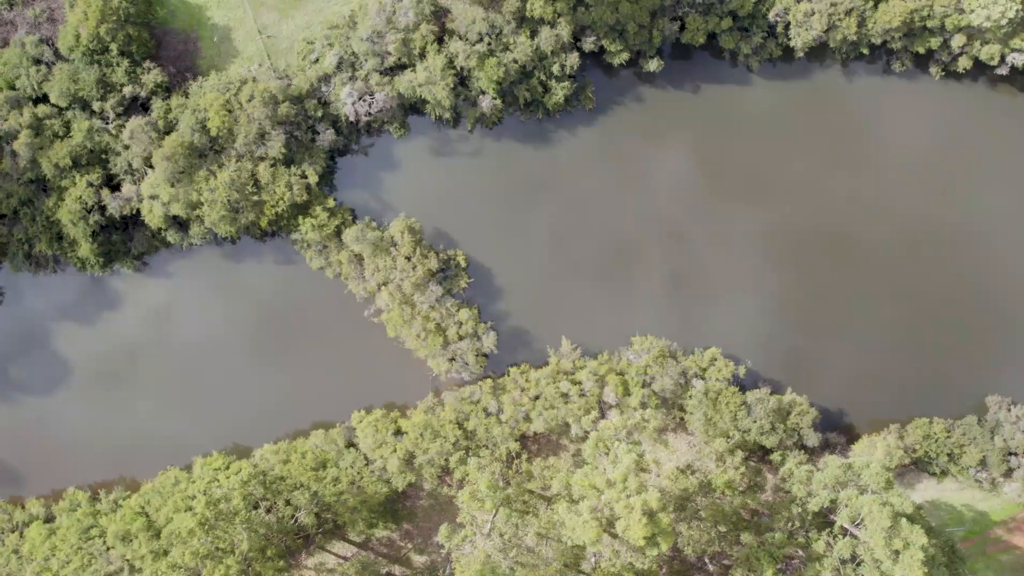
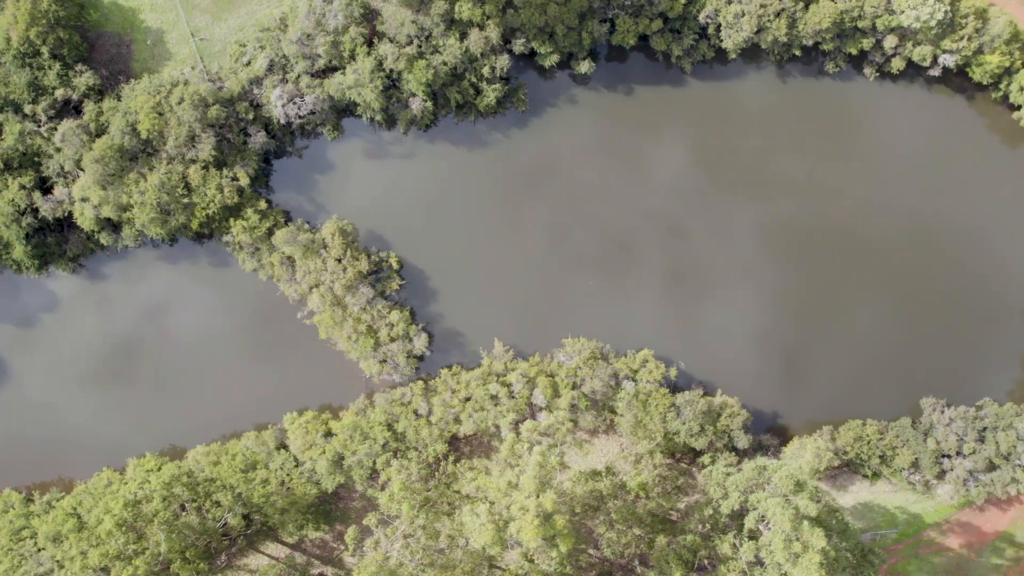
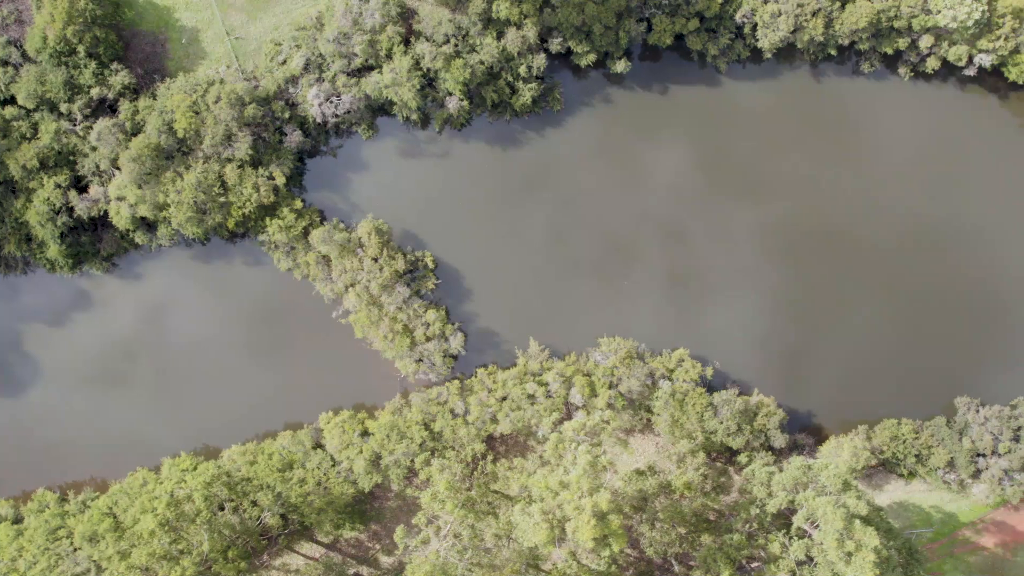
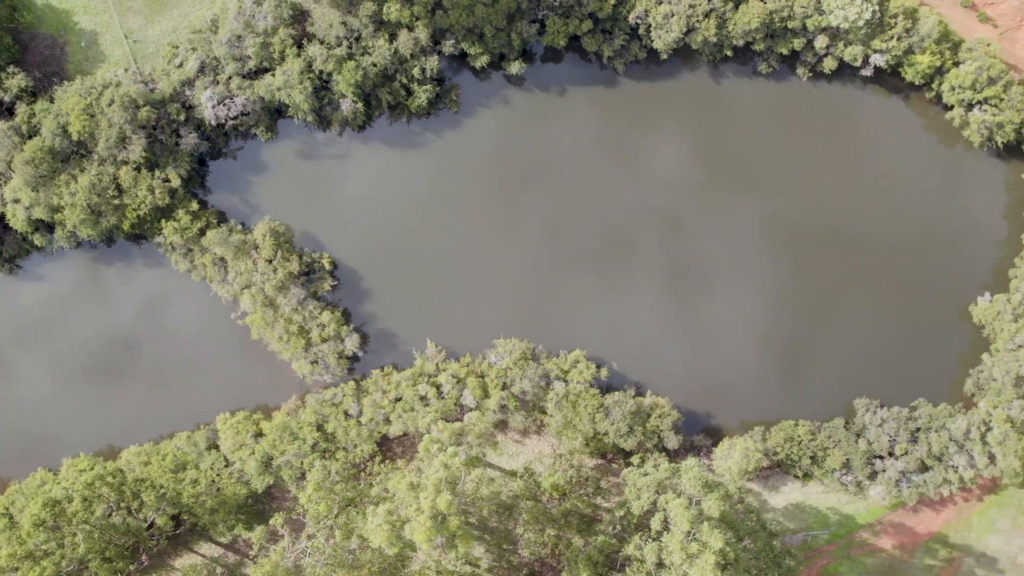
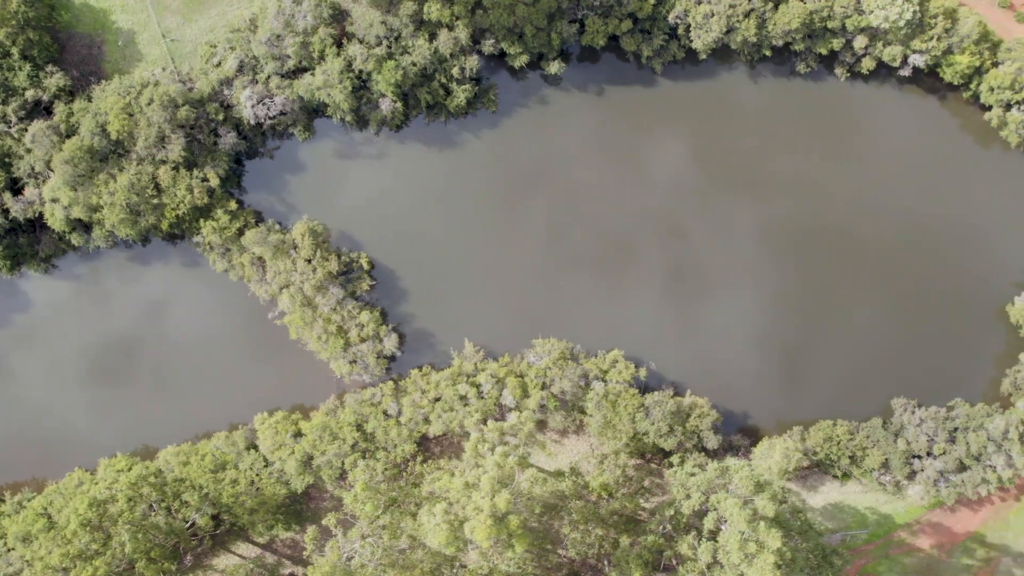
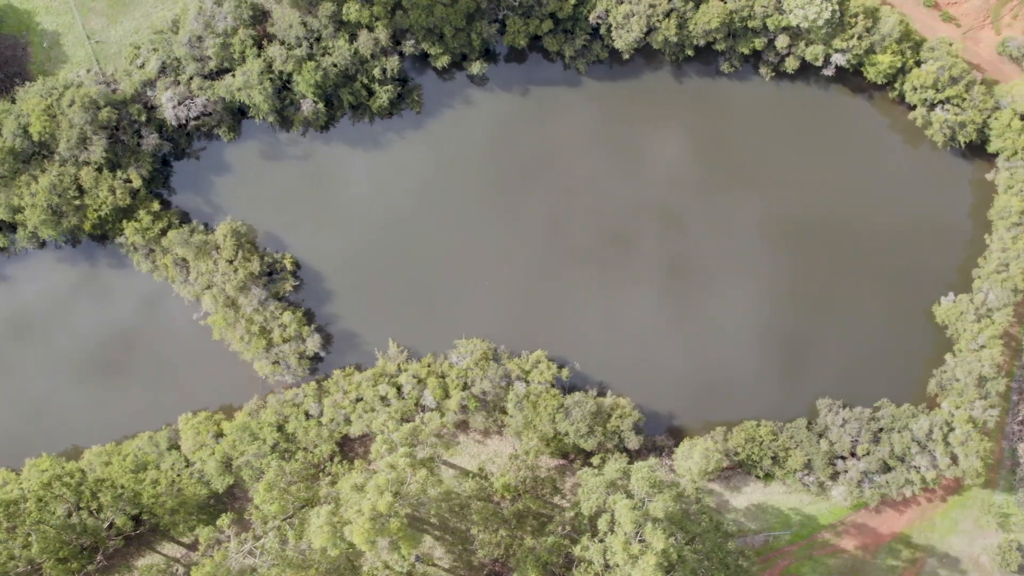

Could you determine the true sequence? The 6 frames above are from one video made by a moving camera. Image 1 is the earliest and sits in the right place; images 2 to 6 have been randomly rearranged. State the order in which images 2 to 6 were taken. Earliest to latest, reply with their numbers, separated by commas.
3, 2, 5, 4, 6
